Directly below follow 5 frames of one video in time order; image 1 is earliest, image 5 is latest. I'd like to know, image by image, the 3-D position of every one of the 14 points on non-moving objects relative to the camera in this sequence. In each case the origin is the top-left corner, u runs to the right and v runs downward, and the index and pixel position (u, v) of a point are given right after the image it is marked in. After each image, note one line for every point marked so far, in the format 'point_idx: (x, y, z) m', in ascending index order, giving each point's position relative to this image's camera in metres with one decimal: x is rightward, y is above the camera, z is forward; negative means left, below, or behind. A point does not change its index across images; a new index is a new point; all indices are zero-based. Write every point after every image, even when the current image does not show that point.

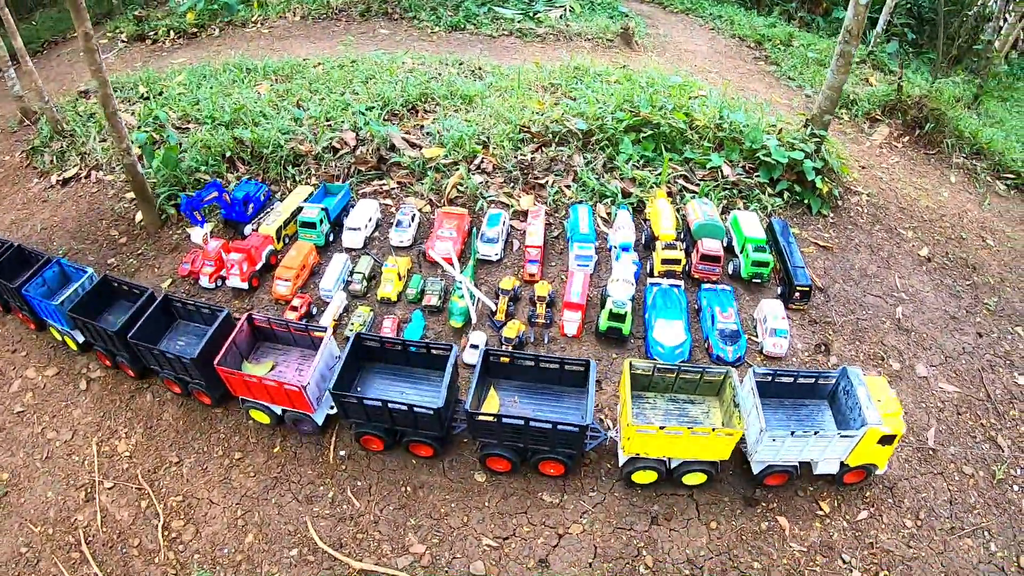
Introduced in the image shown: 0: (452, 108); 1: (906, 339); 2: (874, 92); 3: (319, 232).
0: (-0.8, +2.4, +8.7) m
1: (+3.6, -0.4, +5.8) m
2: (+5.7, +3.1, +10.0) m
3: (-1.8, +0.6, +6.3) m
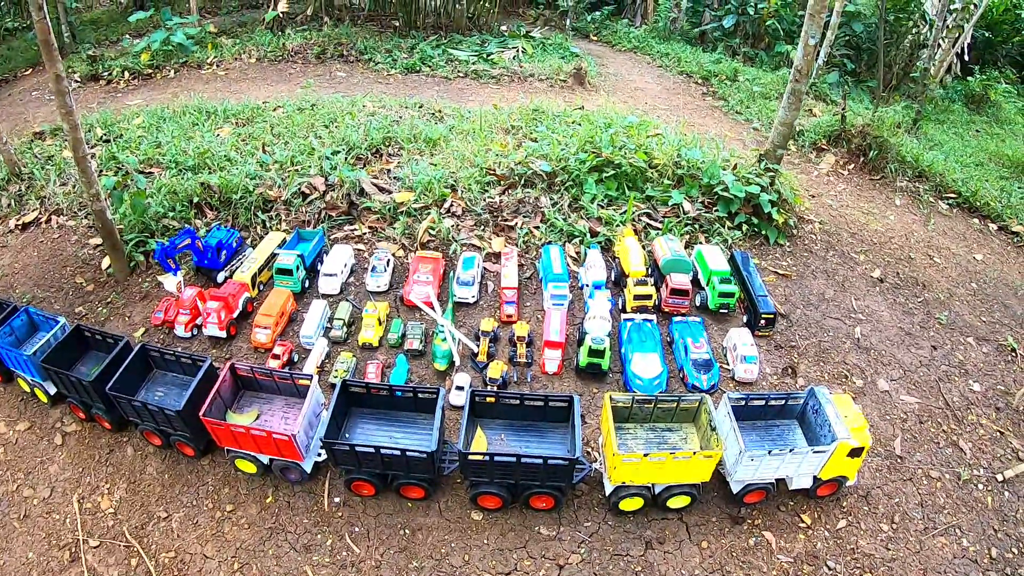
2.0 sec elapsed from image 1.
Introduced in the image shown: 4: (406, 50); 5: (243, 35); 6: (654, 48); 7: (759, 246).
0: (-1.3, +1.9, +8.9) m
1: (+3.4, -0.7, +6.2) m
2: (+5.1, +2.8, +10.7) m
3: (-2.1, +0.1, +6.4) m
4: (-2.2, +5.2, +14.1) m
5: (-5.4, +5.6, +14.1) m
6: (+3.4, +5.6, +15.0) m
7: (+2.8, +0.5, +7.4) m
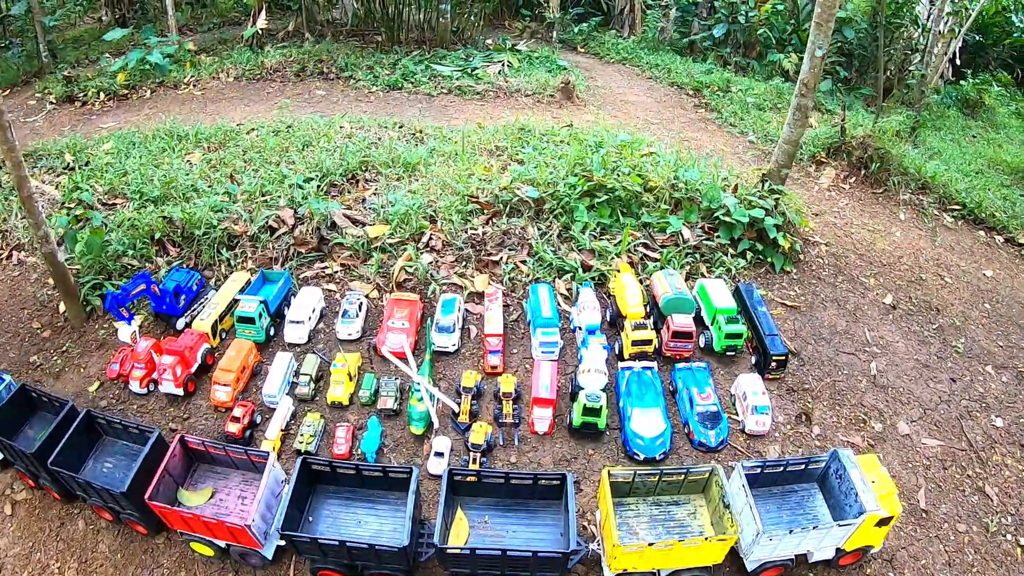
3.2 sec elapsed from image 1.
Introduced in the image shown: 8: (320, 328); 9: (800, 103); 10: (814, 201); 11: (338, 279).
0: (-1.5, +1.4, +8.4) m
1: (+3.3, -1.0, +5.7) m
2: (+4.9, +2.5, +10.2) m
3: (-2.2, -0.3, +5.8) m
4: (-2.6, +4.7, +13.6) m
5: (-5.8, +5.0, +13.6) m
6: (+3.0, +5.2, +14.6) m
7: (+2.7, +0.1, +6.8) m
8: (-1.7, -0.4, +6.0) m
9: (+3.1, +2.0, +6.9) m
10: (+4.1, +1.2, +8.8) m
11: (-1.8, +0.1, +6.6) m
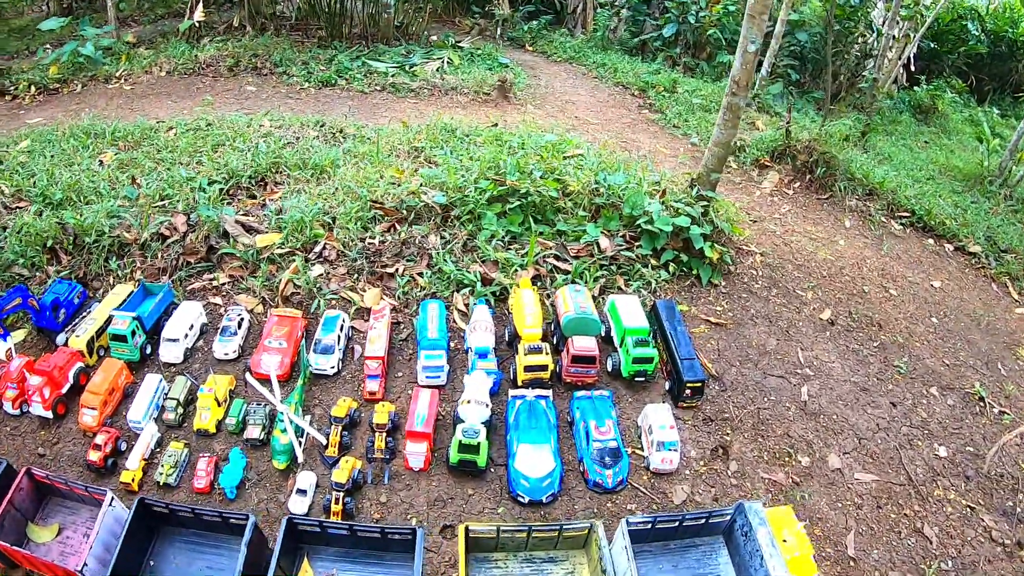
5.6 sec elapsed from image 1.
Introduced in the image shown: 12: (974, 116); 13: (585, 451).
0: (-2.5, +1.3, +7.6) m
1: (+2.4, -1.1, +5.2) m
2: (+3.8, +2.3, +9.8) m
3: (-3.1, -0.5, +5.1) m
4: (-3.8, +4.5, +12.9) m
5: (-7.0, +4.8, +12.7) m
6: (+1.8, +5.0, +14.1) m
7: (+1.8, 0.0, +6.3) m
8: (-2.6, -0.5, +5.3) m
9: (+2.1, +1.8, +6.4) m
10: (+3.1, +1.1, +8.3) m
11: (-2.7, 0.0, +5.9) m
12: (+9.0, +3.3, +12.5) m
13: (+0.5, -1.1, +4.2) m
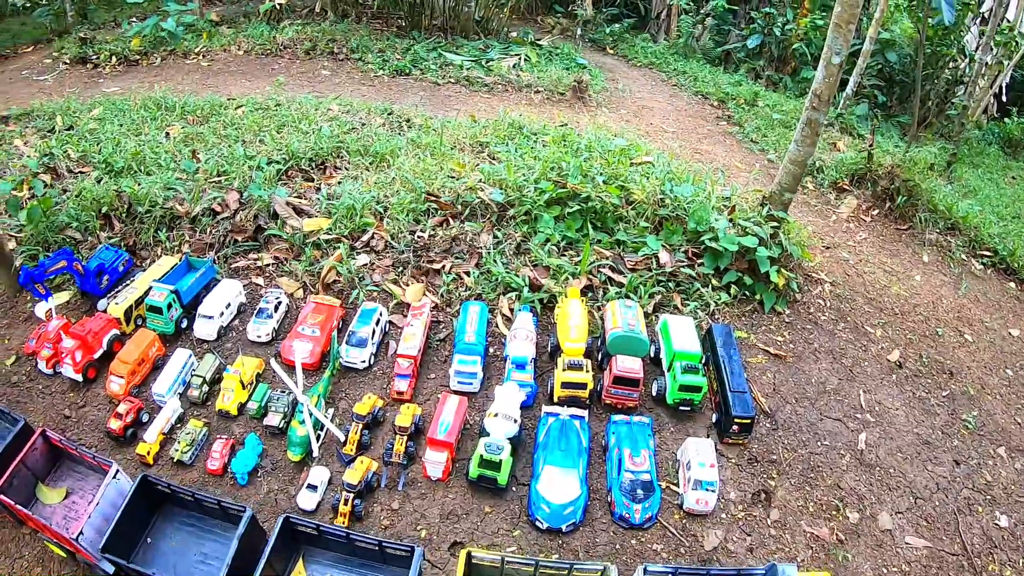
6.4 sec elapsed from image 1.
0: (-1.8, +1.5, +7.6) m
1: (+2.6, -1.4, +4.7) m
2: (+4.7, +1.9, +9.2) m
3: (-2.8, -0.3, +5.1) m
4: (-2.3, +4.8, +12.9) m
5: (-5.5, +5.4, +13.0) m
6: (+3.3, +4.8, +13.6) m
7: (+2.2, -0.2, +5.9) m
8: (-2.3, -0.3, +5.3) m
9: (+2.7, +1.6, +5.9) m
10: (+3.8, +0.7, +7.8) m
11: (-2.2, +0.1, +5.9) m
12: (+10.2, +2.4, +11.4) m
13: (+0.6, -1.2, +4.0) m
